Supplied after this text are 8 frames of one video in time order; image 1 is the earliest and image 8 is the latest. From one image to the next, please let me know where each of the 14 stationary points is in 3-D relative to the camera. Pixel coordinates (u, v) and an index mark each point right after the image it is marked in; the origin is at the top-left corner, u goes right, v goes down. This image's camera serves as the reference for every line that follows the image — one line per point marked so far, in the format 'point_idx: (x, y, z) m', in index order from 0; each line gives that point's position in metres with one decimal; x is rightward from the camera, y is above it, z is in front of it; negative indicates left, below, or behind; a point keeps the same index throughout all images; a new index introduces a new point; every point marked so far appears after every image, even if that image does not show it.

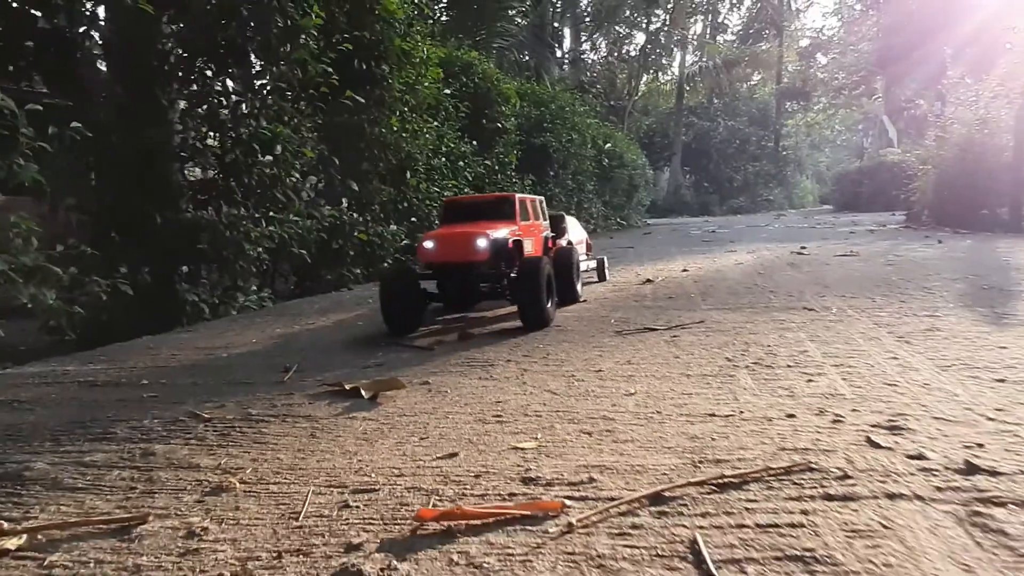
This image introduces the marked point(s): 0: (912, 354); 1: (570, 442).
0: (+2.7, -0.4, +4.5) m
1: (+0.3, -0.7, +3.0) m
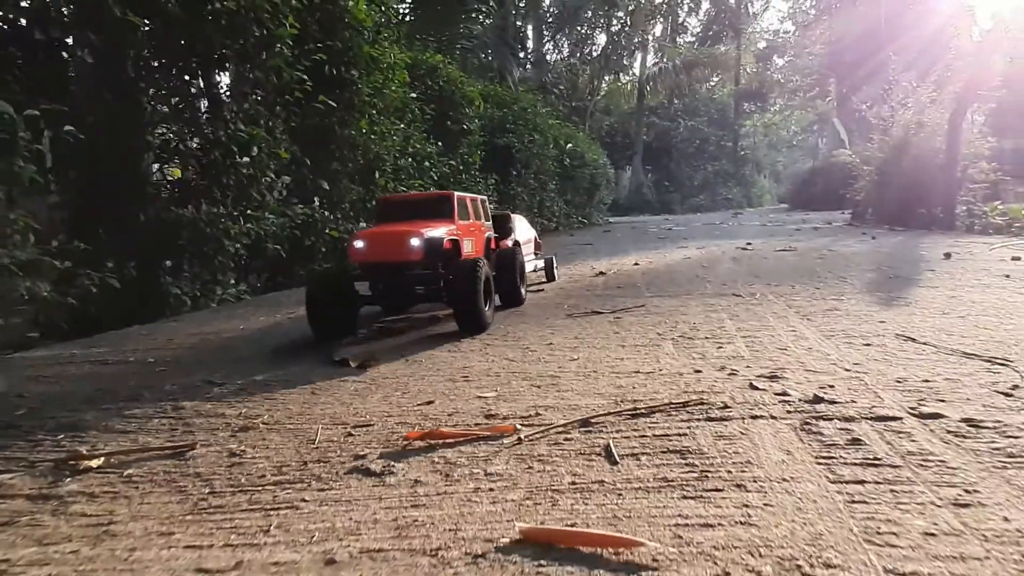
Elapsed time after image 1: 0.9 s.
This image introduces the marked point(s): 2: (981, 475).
0: (+2.4, -0.3, +5.4) m
1: (+0.1, -0.6, +3.8) m
2: (+1.7, -0.7, +2.5) m
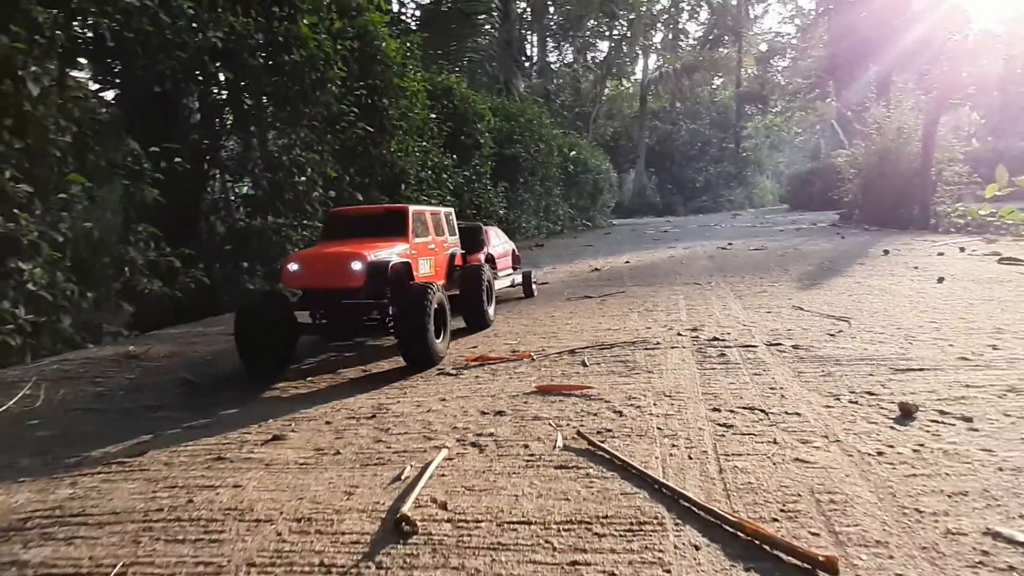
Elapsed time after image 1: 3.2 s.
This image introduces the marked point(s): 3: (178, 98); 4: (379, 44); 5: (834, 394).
0: (+2.5, -0.2, +7.6) m
1: (+0.2, -0.5, +6.0) m
2: (+1.8, -0.5, +4.6) m
3: (-4.0, +2.3, +7.8) m
4: (-2.3, +4.2, +11.5) m
5: (+1.9, -0.6, +3.9) m
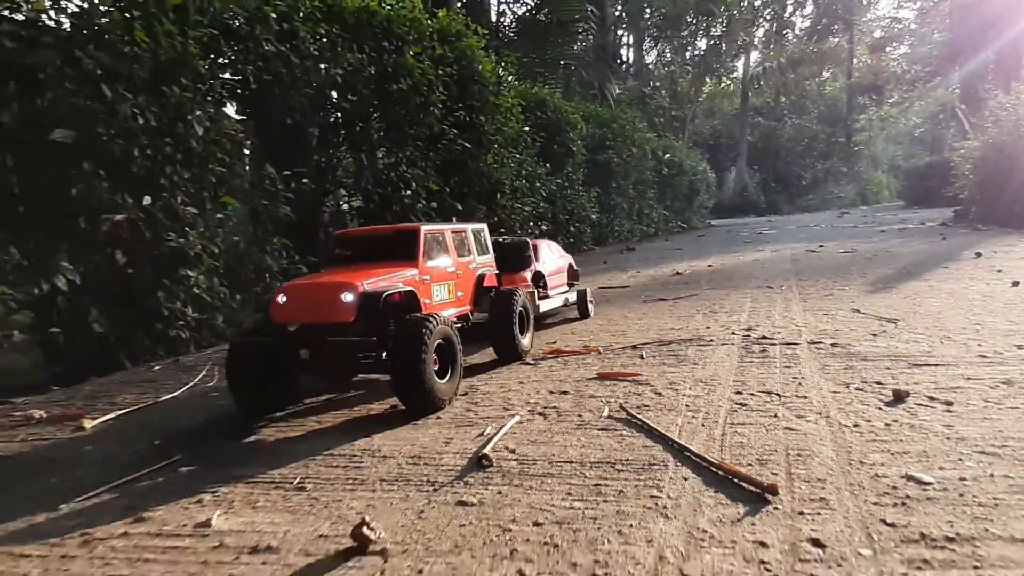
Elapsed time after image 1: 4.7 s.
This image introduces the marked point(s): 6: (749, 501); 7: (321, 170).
0: (+3.5, -0.2, +8.2) m
1: (+0.9, -0.5, +7.0) m
2: (+2.4, -0.6, +5.4) m
3: (-2.9, +2.3, +9.3) m
4: (-0.7, +4.2, +12.8) m
5: (+2.3, -0.6, +4.7) m
6: (+1.0, -0.9, +2.9) m
7: (-2.8, +1.7, +9.8) m
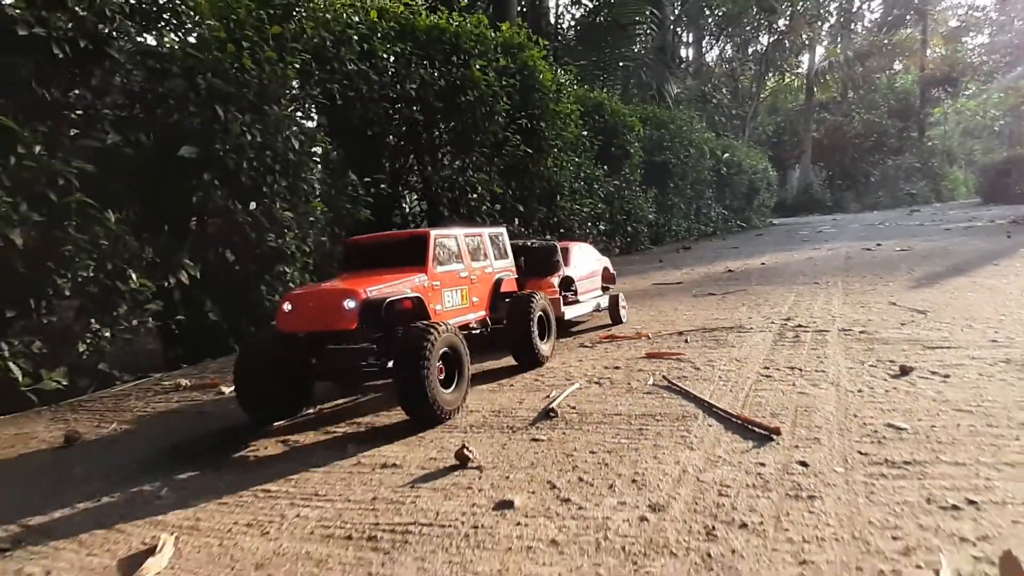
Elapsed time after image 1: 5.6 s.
0: (+4.3, -0.2, +8.8) m
1: (+1.6, -0.4, +7.8) m
2: (+2.9, -0.5, +6.1) m
3: (-2.0, +2.3, +10.5) m
4: (+0.5, +4.3, +13.7) m
5: (+2.8, -0.6, +5.4) m
6: (+1.4, -0.8, +3.7) m
7: (-1.9, +1.8, +10.9) m
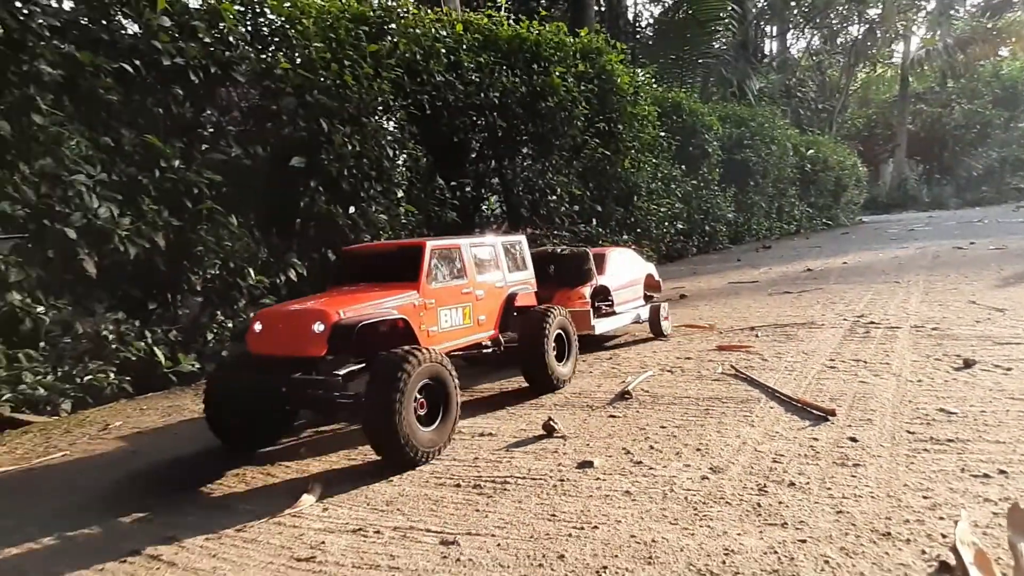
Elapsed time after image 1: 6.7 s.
0: (+5.3, -0.1, +8.9) m
1: (+2.6, -0.4, +8.2) m
2: (+3.7, -0.5, +6.3) m
3: (-0.7, +2.4, +11.2) m
4: (+2.1, +4.3, +14.2) m
5: (+3.4, -0.5, +5.6) m
6: (+1.8, -0.8, +4.1) m
7: (-0.6, +1.9, +11.6) m
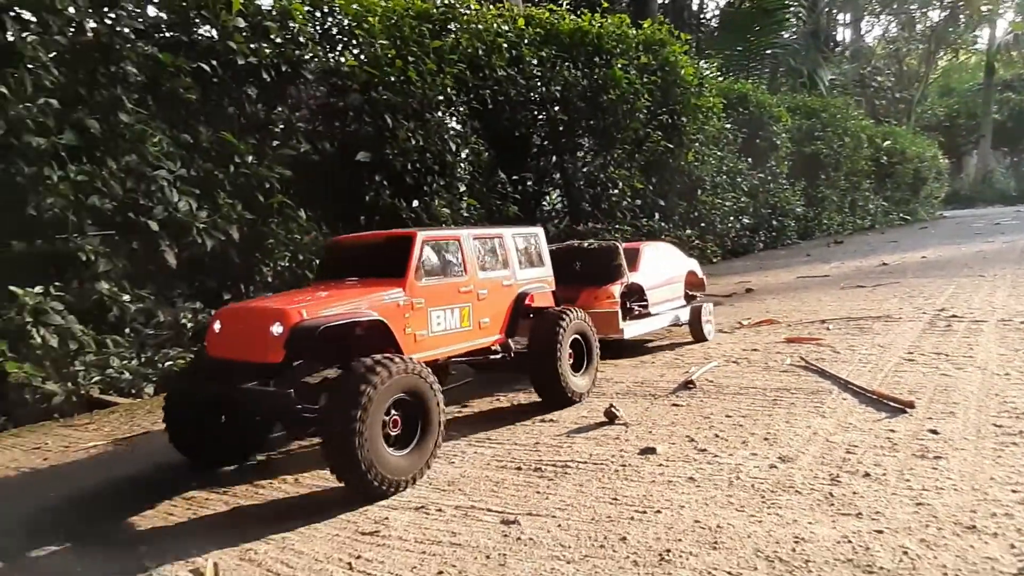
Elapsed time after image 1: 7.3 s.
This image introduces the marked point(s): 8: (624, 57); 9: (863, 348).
0: (+6.1, -0.1, +8.4) m
1: (+3.3, -0.3, +7.9) m
2: (+4.2, -0.4, +5.9) m
3: (+0.3, +2.5, +11.2) m
4: (+3.4, +4.4, +13.9) m
5: (+3.9, -0.5, +5.3) m
6: (+2.2, -0.7, +4.0) m
7: (+0.5, +2.0, +11.6) m
8: (+2.1, +4.3, +12.7) m
9: (+2.9, -0.5, +5.7) m
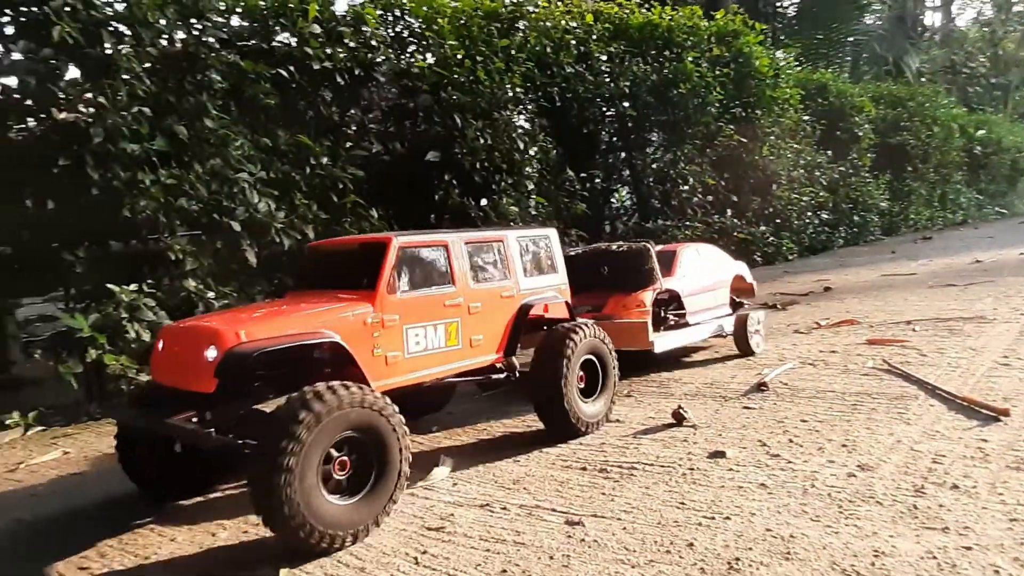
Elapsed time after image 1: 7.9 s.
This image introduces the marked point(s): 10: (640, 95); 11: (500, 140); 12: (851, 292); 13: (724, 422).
0: (+6.9, 0.0, +7.7) m
1: (+4.1, -0.3, +7.5) m
2: (+4.8, -0.4, +5.5) m
3: (+1.4, +2.5, +11.1) m
4: (+4.8, +4.4, +13.5) m
5: (+4.4, -0.5, +4.9) m
6: (+2.6, -0.7, +3.7) m
7: (+1.6, +2.0, +11.5) m
8: (+3.4, +4.4, +12.4) m
9: (+3.5, -0.5, +5.4) m
10: (+2.2, +3.3, +11.5) m
11: (-0.1, +1.8, +8.3) m
12: (+4.9, -0.1, +9.8) m
13: (+1.3, -0.8, +4.1) m
